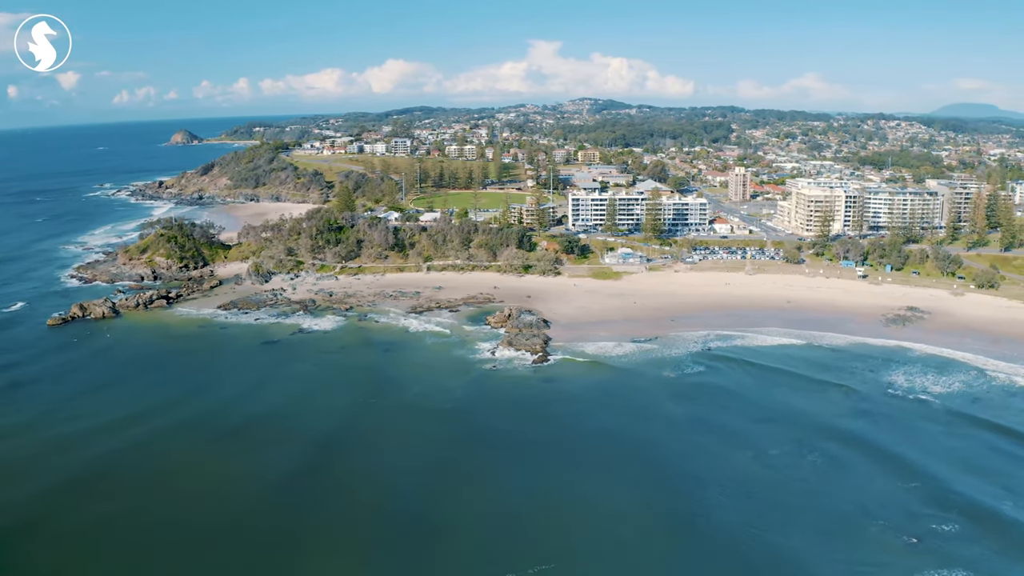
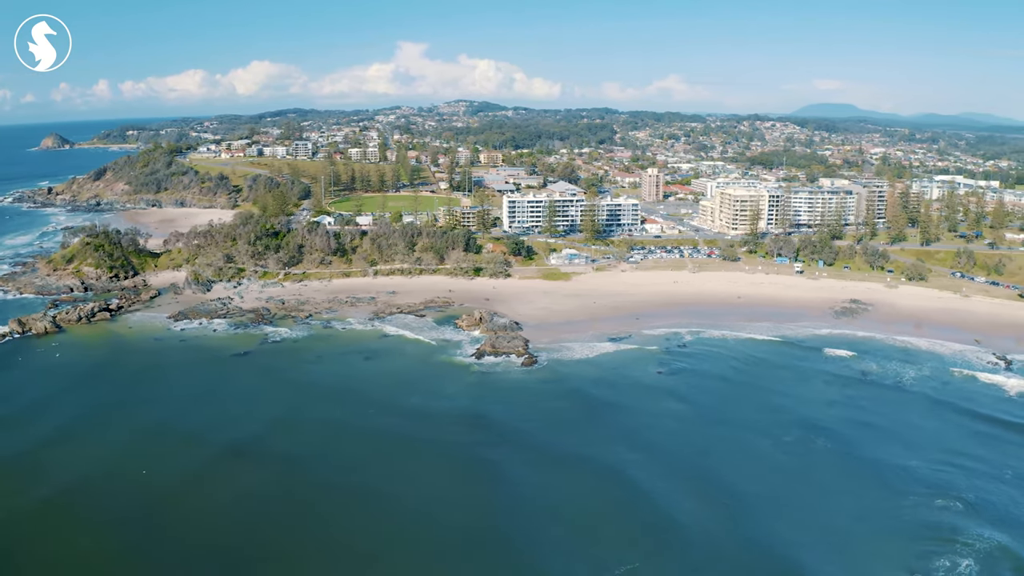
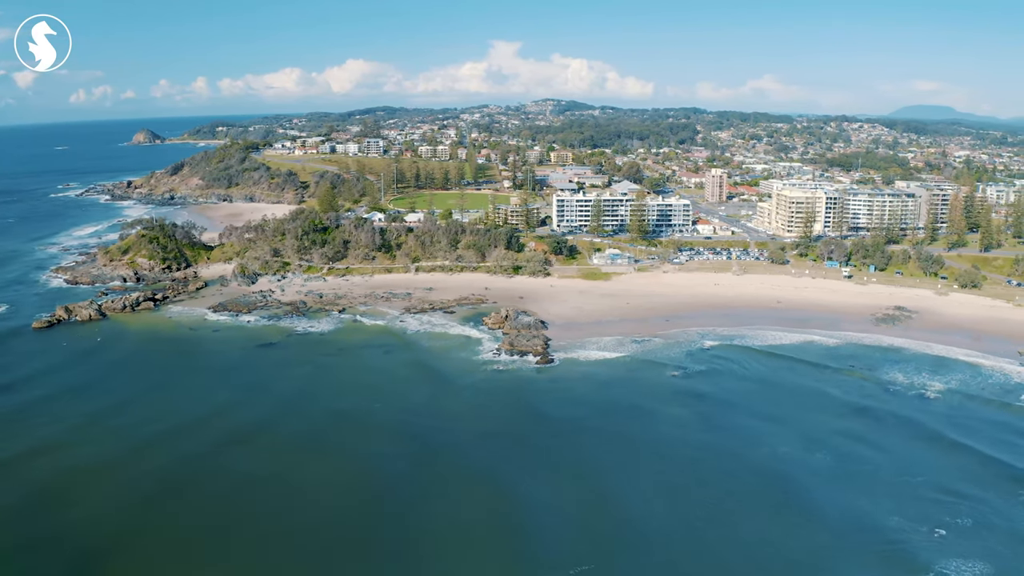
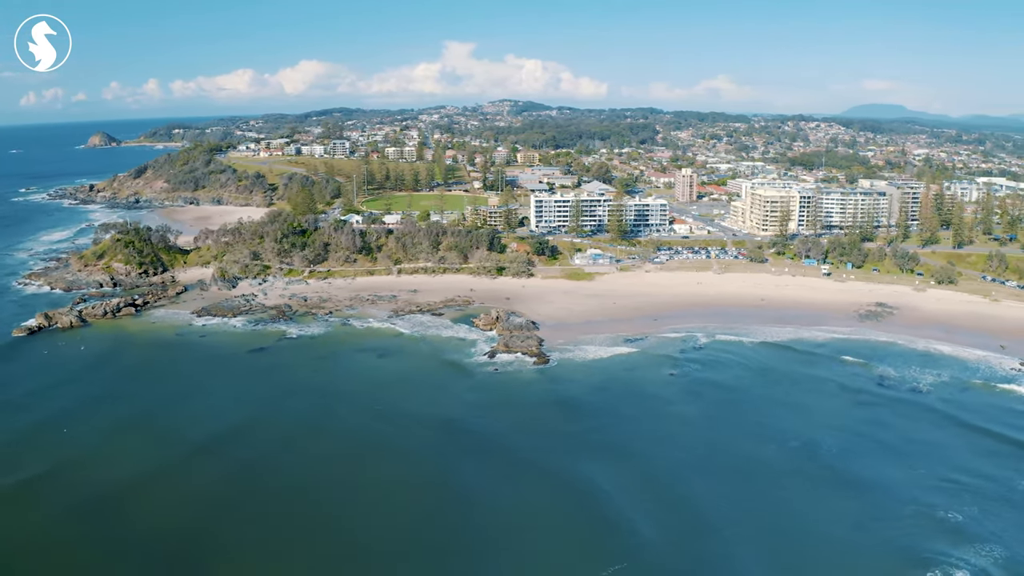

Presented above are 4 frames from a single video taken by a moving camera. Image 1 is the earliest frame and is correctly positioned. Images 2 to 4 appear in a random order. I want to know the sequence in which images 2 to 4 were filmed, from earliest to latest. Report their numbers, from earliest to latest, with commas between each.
3, 4, 2
